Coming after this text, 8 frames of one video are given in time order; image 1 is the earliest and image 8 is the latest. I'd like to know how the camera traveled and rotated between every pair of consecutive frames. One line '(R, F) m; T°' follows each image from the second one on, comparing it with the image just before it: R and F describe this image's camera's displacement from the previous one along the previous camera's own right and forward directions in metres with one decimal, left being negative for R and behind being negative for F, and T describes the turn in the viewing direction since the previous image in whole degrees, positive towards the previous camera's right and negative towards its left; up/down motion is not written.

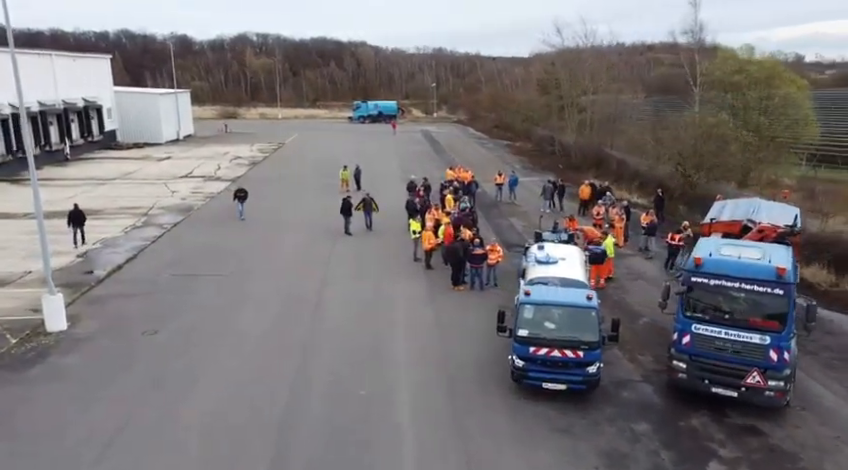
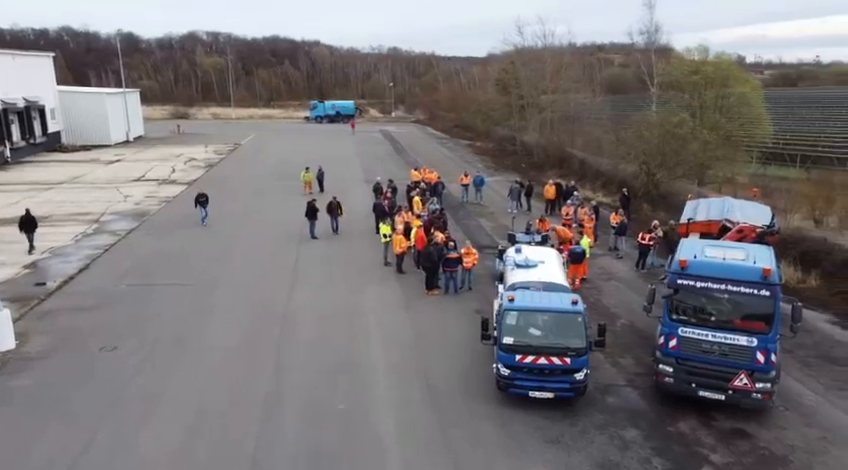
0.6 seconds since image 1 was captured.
(-0.4, +0.5) m; +4°
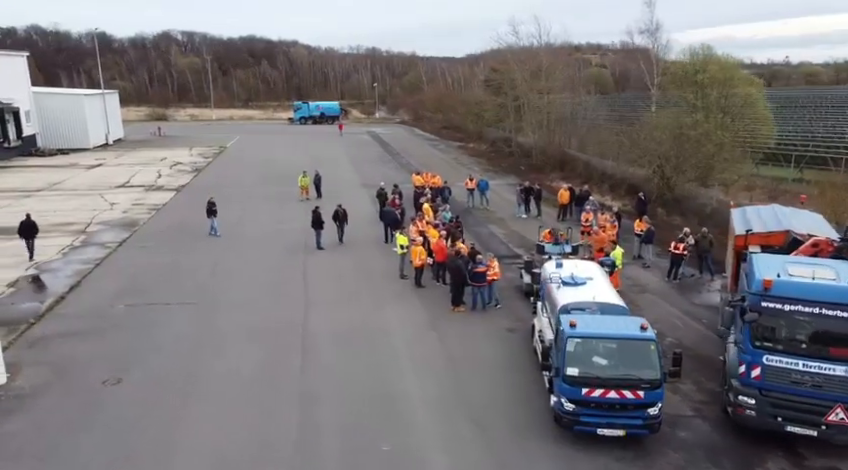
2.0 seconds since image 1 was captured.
(-1.2, +1.4) m; +2°
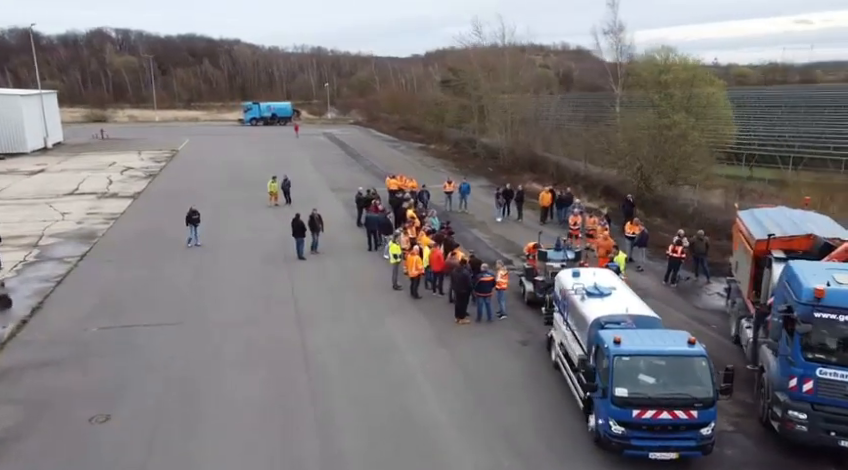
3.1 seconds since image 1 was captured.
(-1.3, +1.0) m; +5°
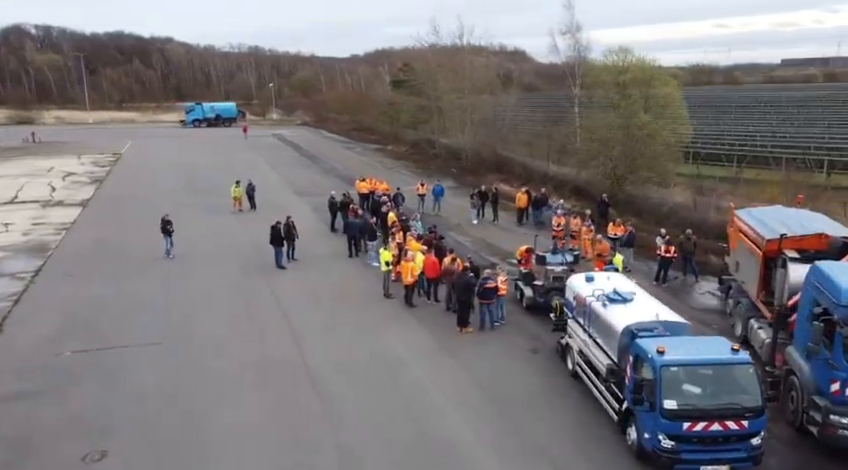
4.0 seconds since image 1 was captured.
(-1.4, +0.8) m; +5°
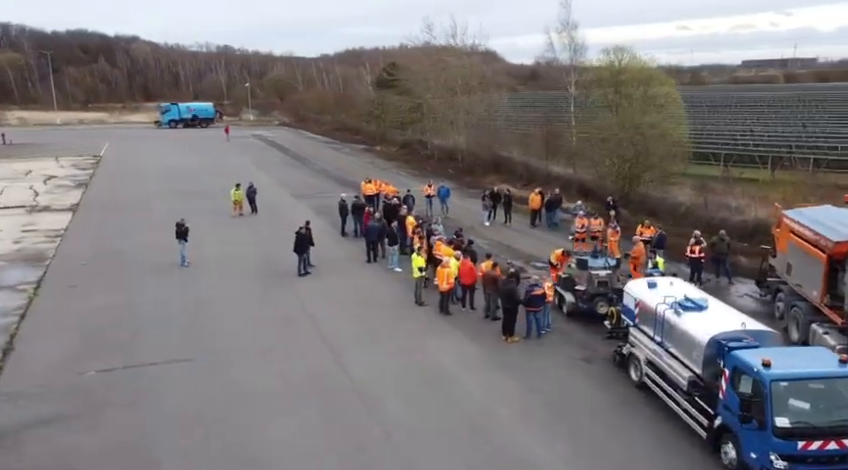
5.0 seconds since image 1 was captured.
(-1.6, +0.9) m; +3°
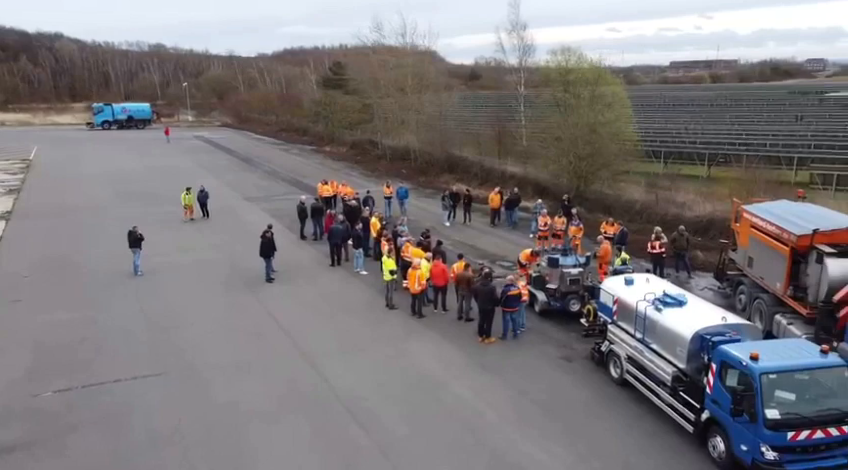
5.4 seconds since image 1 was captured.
(-0.7, +0.2) m; +5°
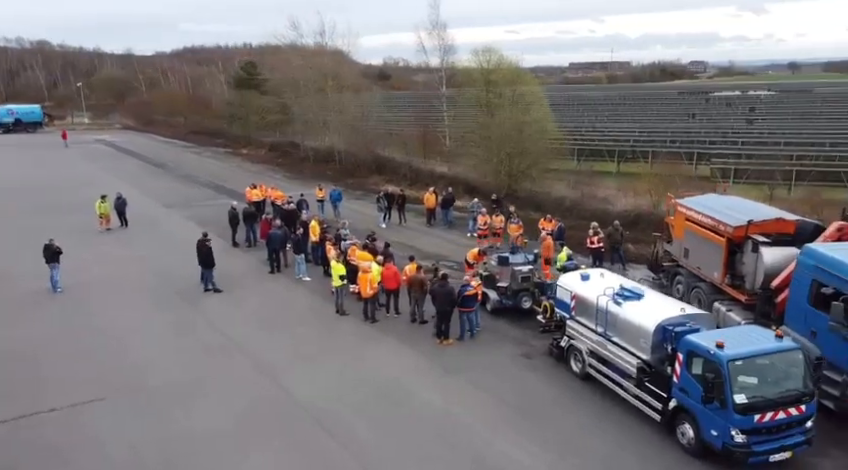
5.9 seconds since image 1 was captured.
(-0.9, +0.2) m; +7°
